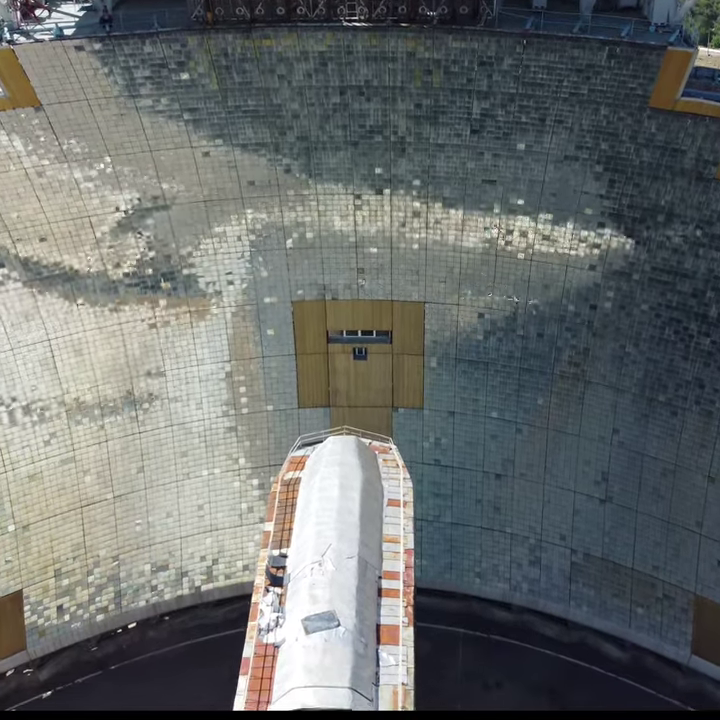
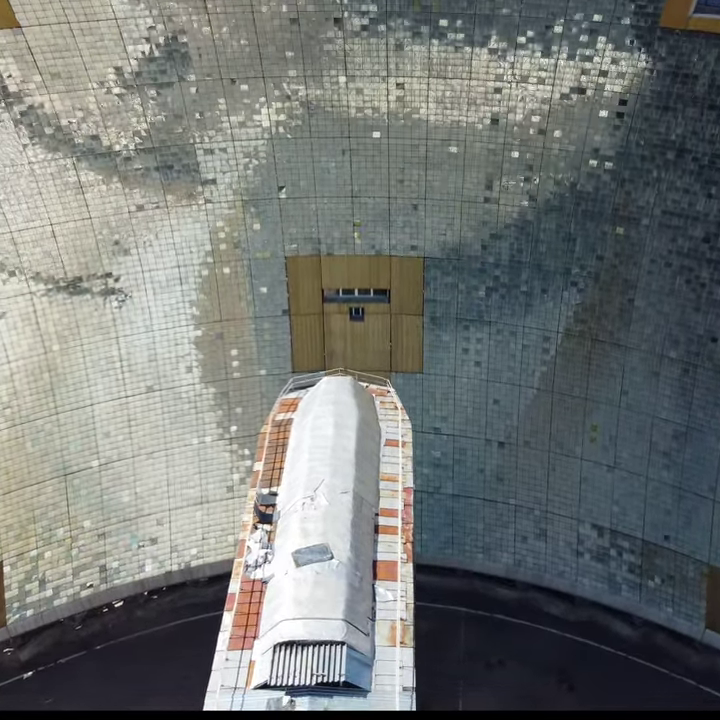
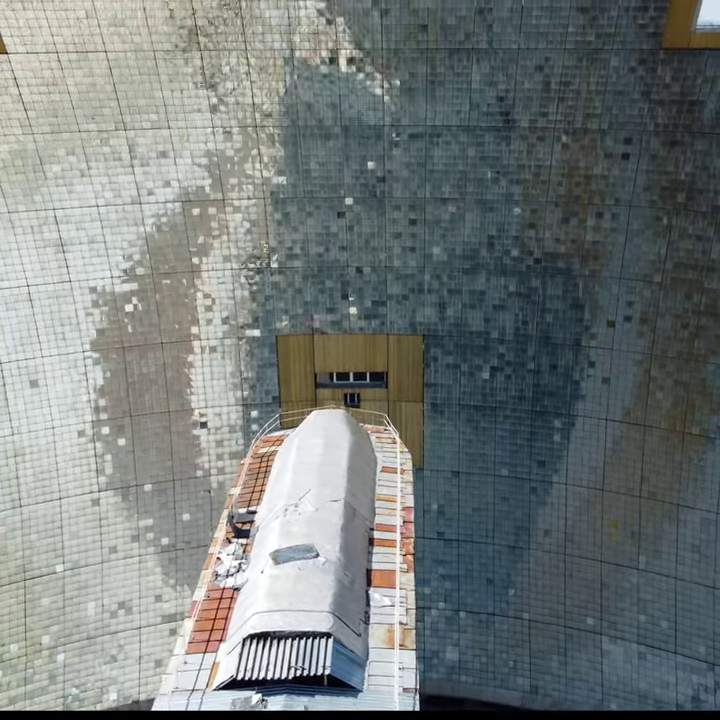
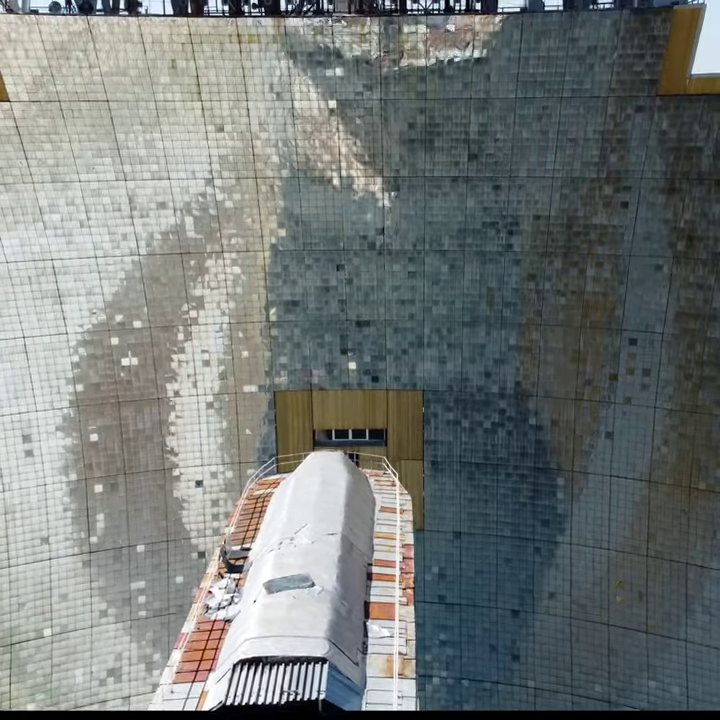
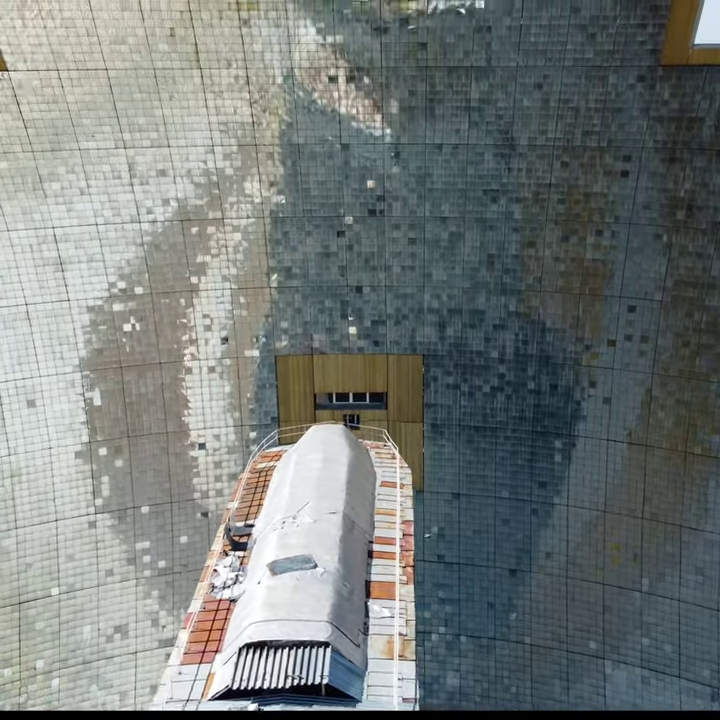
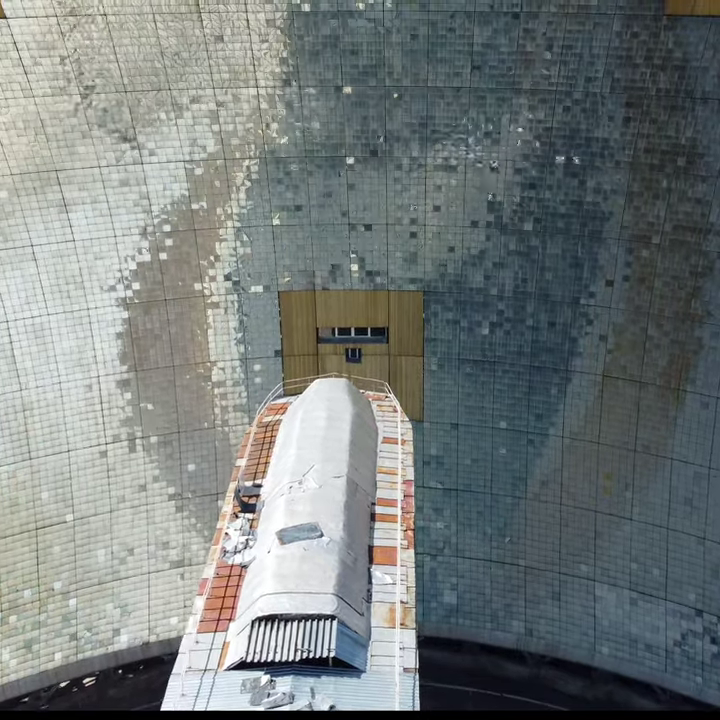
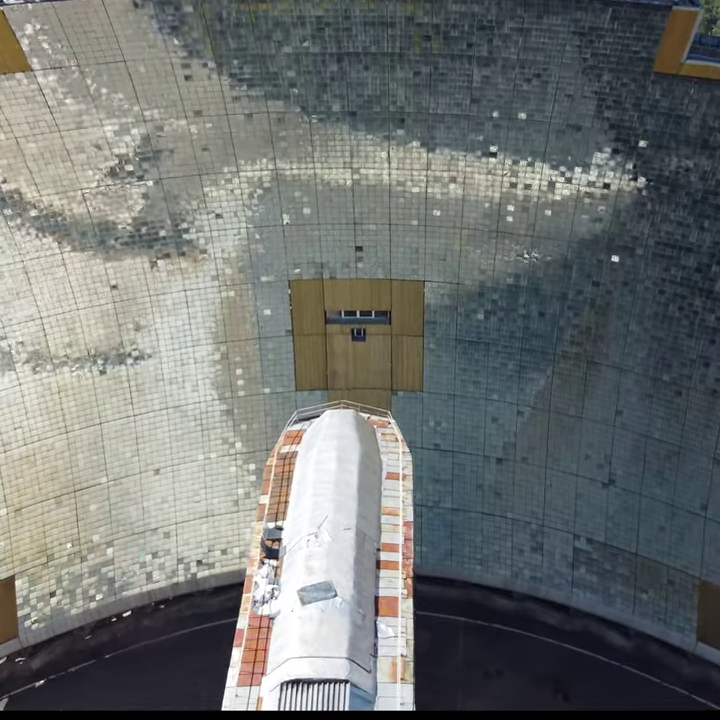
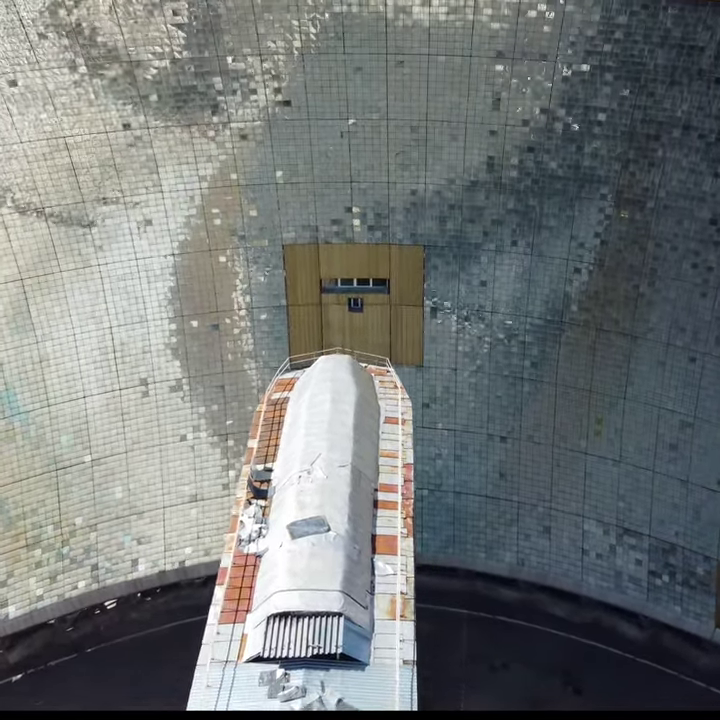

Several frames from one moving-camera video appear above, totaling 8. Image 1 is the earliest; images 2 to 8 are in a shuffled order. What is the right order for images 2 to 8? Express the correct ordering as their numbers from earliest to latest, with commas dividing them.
7, 2, 8, 6, 3, 5, 4
